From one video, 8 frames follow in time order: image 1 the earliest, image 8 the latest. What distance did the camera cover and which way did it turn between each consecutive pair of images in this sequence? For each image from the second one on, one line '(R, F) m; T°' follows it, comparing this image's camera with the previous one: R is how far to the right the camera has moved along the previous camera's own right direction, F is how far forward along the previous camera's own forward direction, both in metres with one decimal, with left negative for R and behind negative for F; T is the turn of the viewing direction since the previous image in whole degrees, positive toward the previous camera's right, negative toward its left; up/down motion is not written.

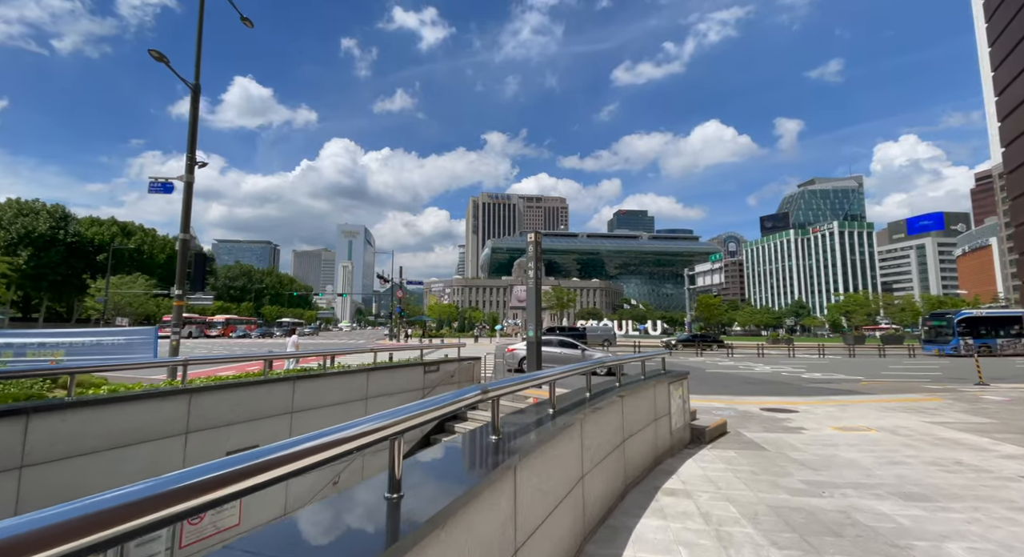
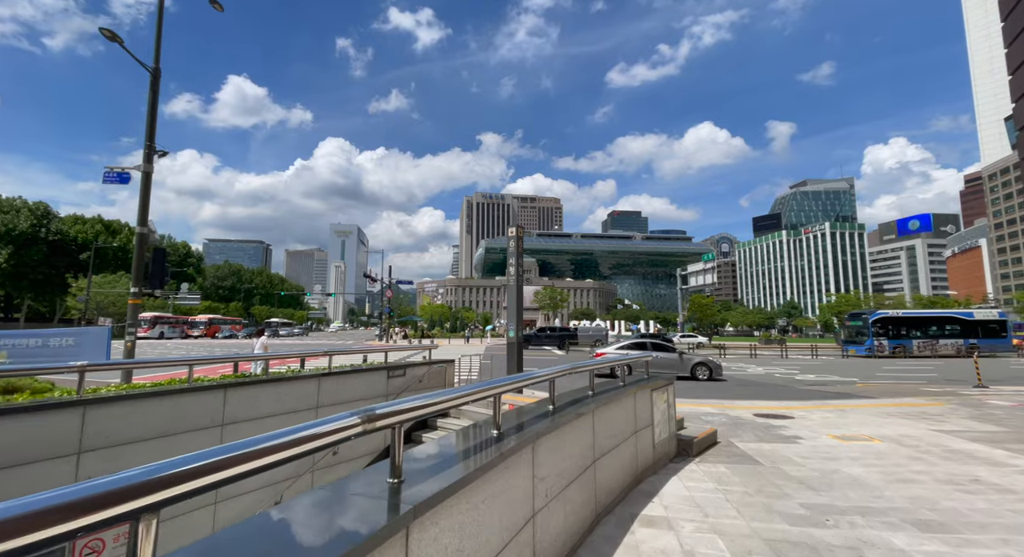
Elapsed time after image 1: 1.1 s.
(+0.3, +0.7) m; +1°
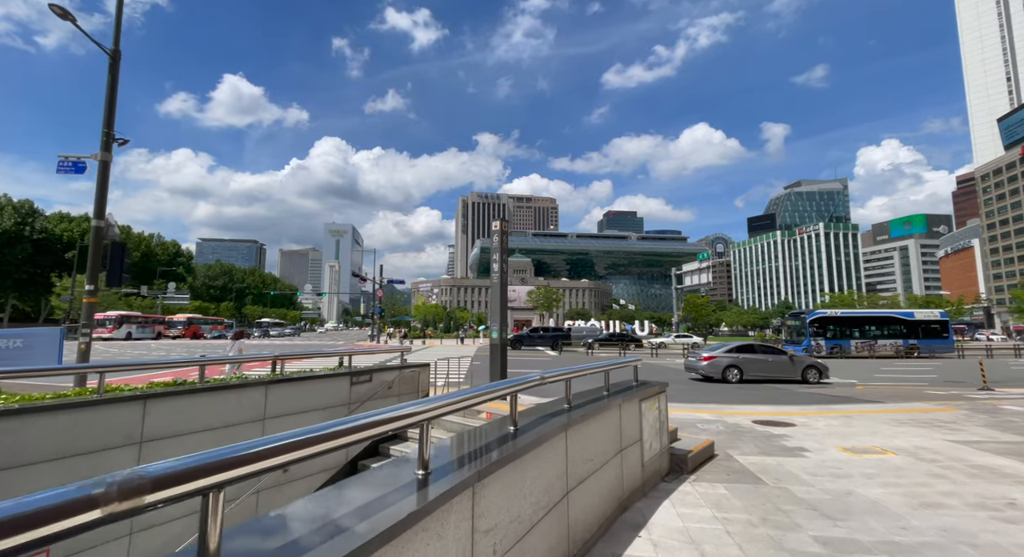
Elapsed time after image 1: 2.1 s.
(+0.3, +0.7) m; +1°
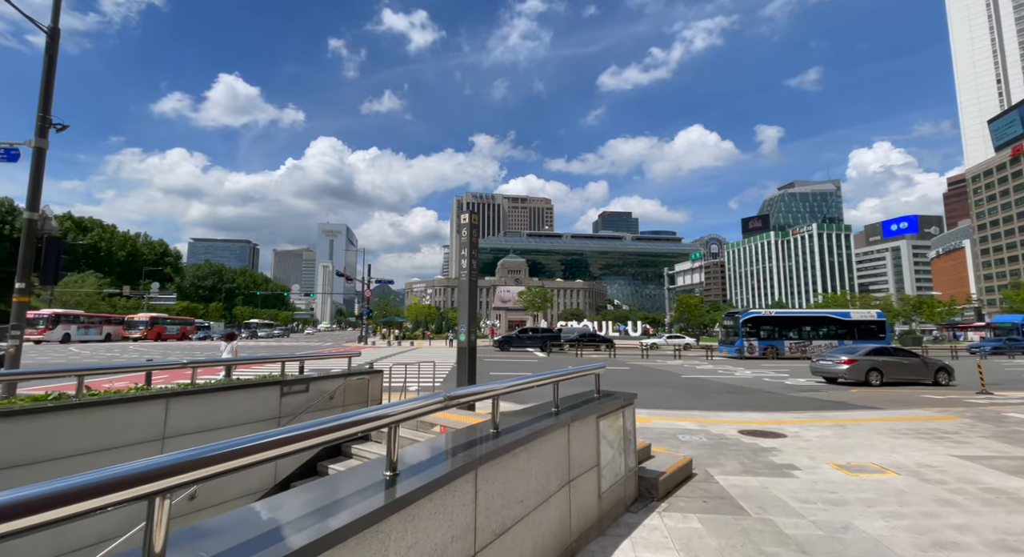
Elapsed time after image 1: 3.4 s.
(+0.5, +0.8) m; +1°
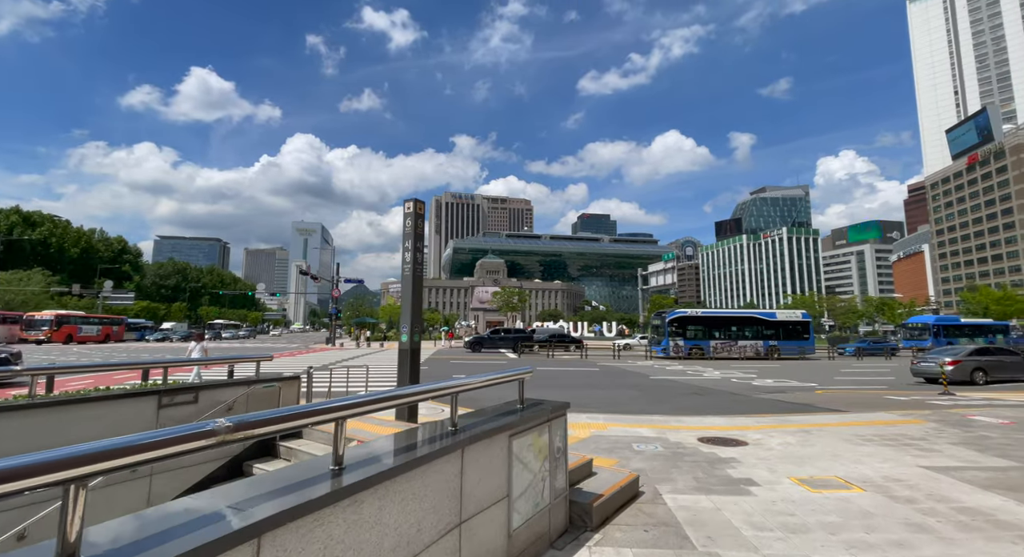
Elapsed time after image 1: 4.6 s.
(+0.6, +0.7) m; +3°
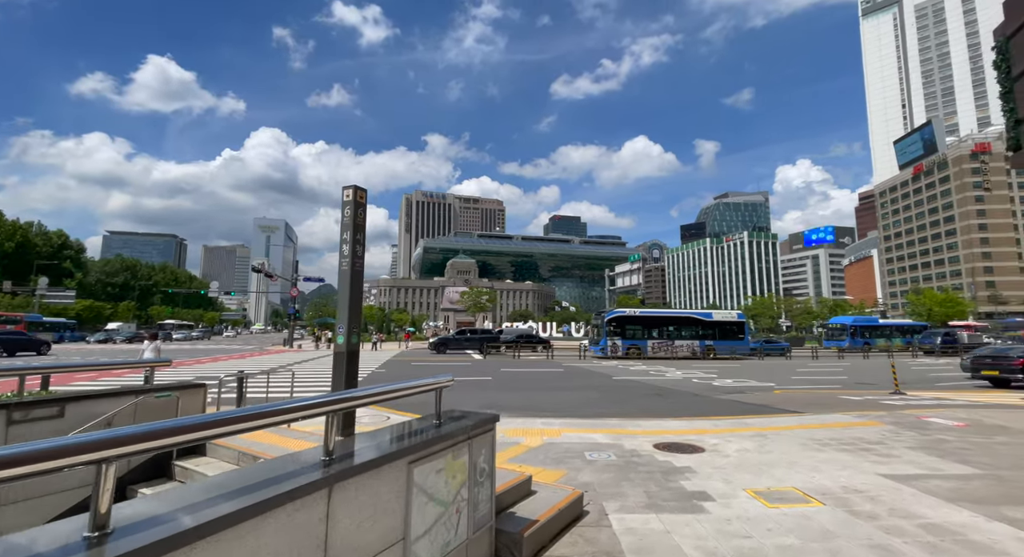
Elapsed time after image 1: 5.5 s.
(+0.4, +0.6) m; +4°
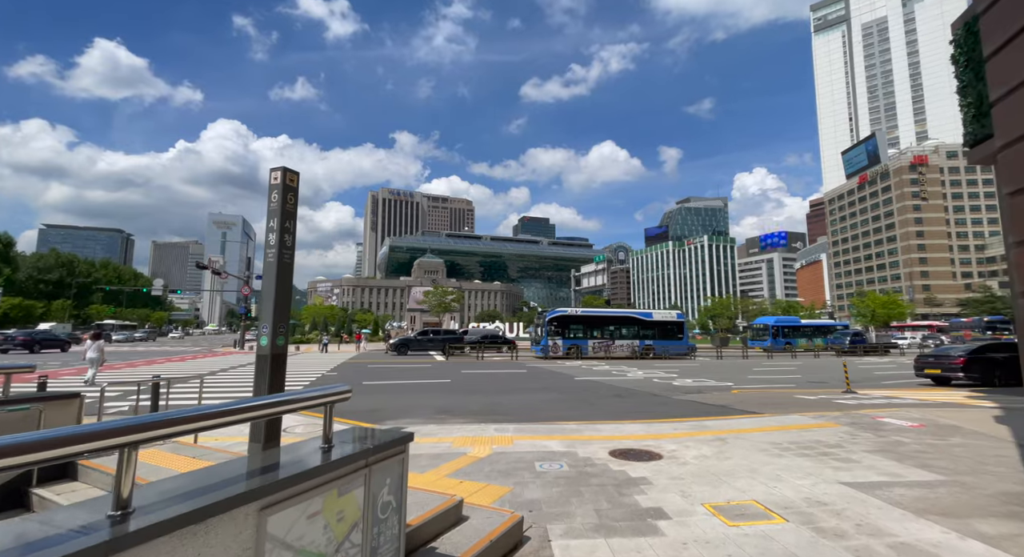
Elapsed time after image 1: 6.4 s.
(+0.3, +0.6) m; +4°
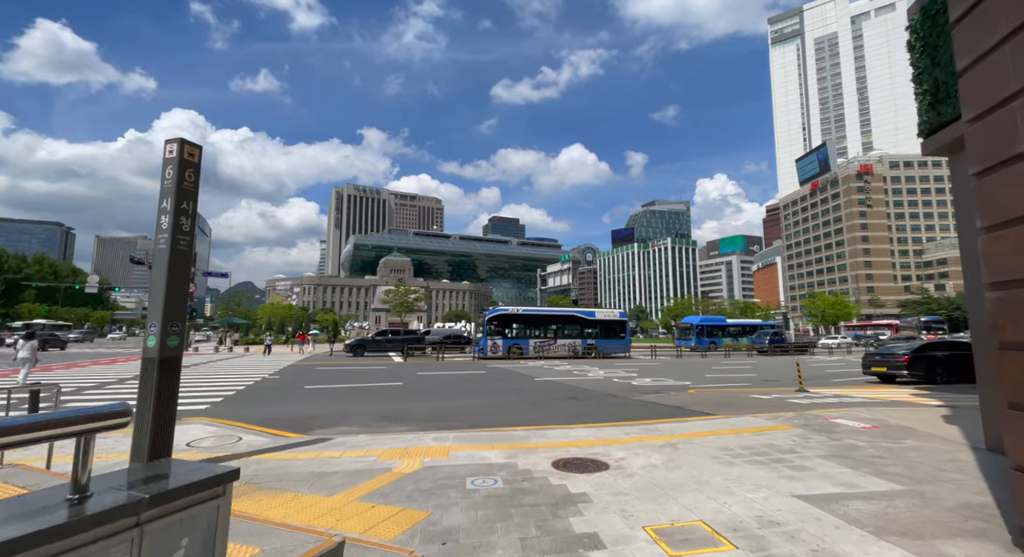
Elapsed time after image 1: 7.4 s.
(+0.4, +0.7) m; +4°
